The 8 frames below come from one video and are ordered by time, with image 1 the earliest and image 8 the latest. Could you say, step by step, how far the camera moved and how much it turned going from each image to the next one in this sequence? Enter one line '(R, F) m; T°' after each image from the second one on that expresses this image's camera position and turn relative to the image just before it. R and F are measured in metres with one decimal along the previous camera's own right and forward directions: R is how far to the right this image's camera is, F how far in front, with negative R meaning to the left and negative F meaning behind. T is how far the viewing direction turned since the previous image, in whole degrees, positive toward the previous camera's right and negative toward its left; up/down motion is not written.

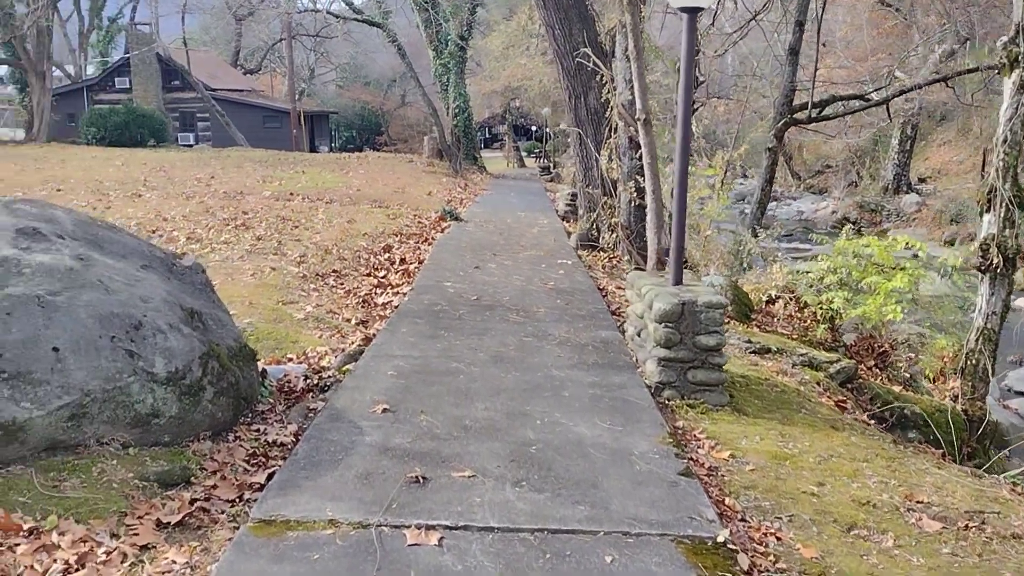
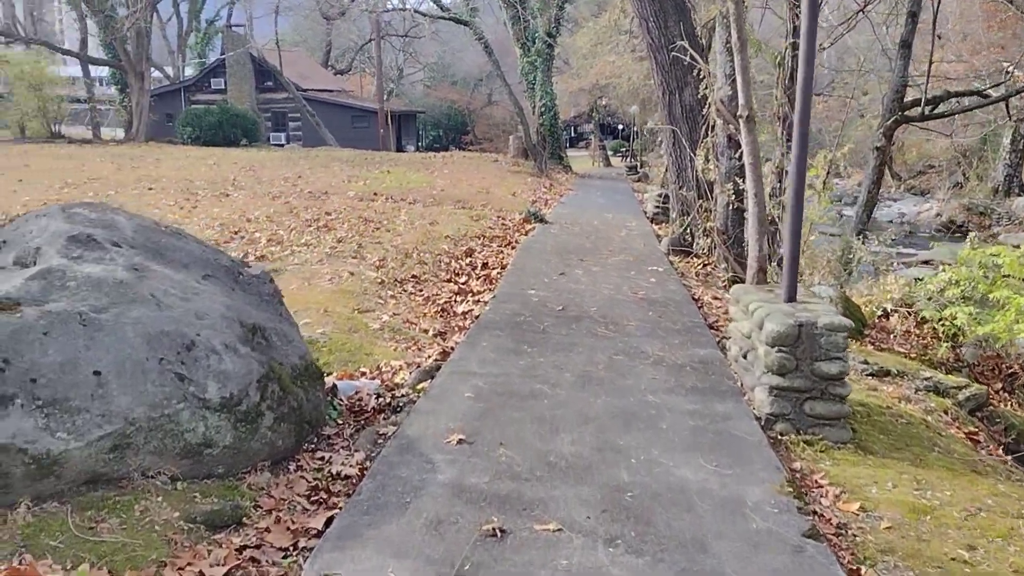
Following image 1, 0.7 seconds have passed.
(0.0, +0.4) m; -5°
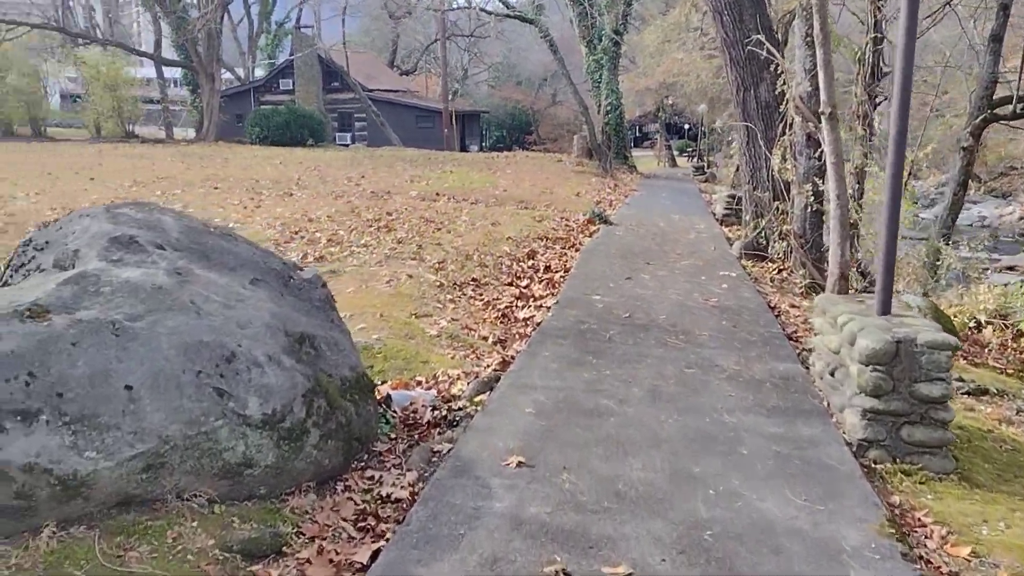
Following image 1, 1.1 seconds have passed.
(0.0, +0.3) m; -4°
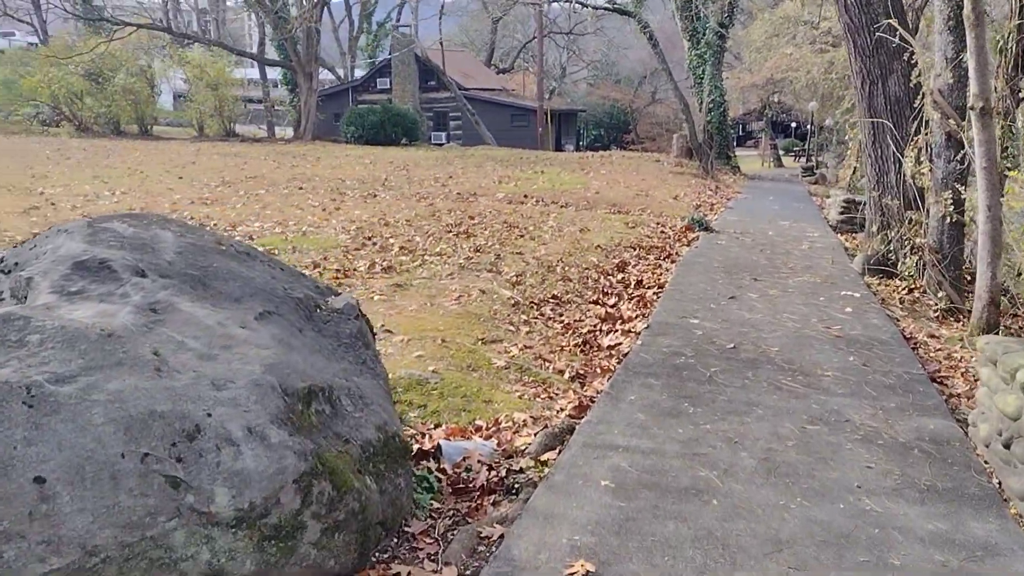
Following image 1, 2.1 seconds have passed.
(+0.1, +0.8) m; -6°
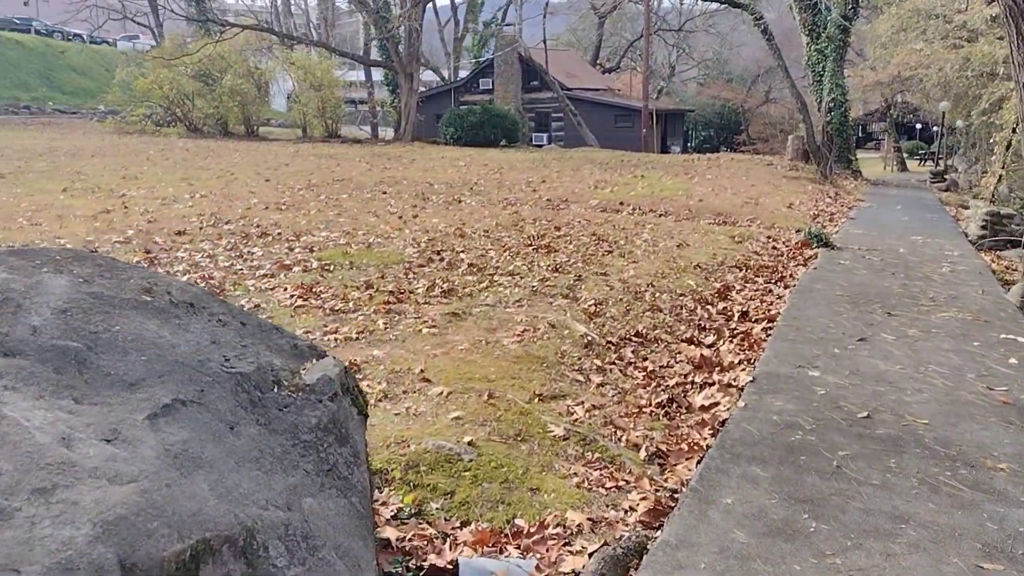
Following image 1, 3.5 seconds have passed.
(+0.2, +1.0) m; -7°
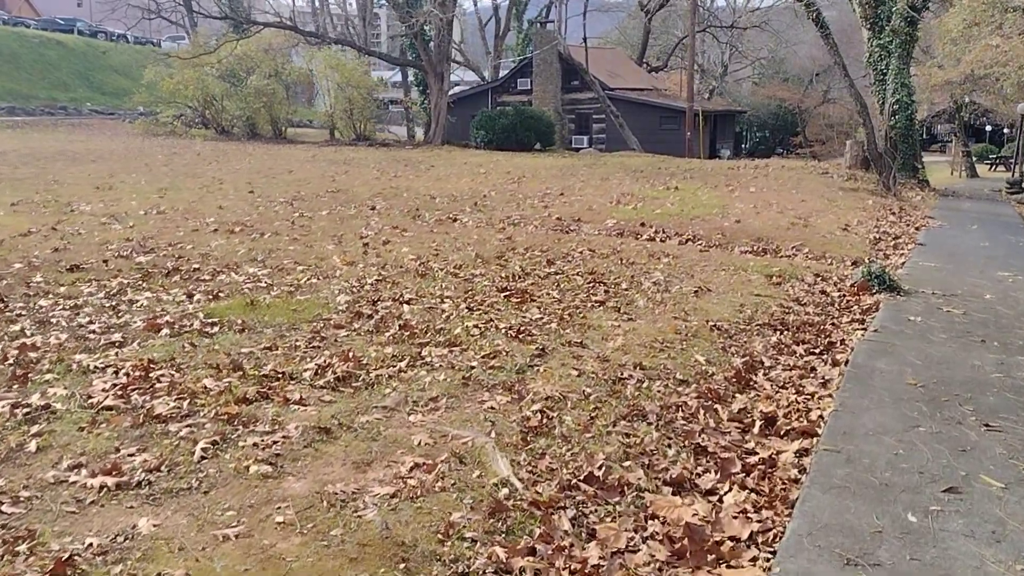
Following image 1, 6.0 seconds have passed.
(+0.6, +1.8) m; -3°
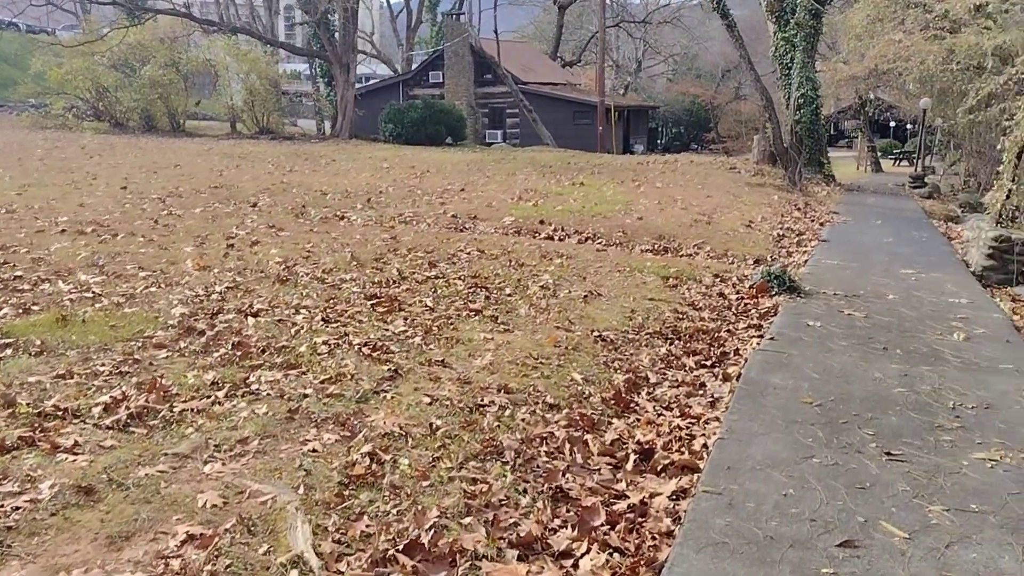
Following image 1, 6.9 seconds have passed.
(+0.3, +0.6) m; +5°
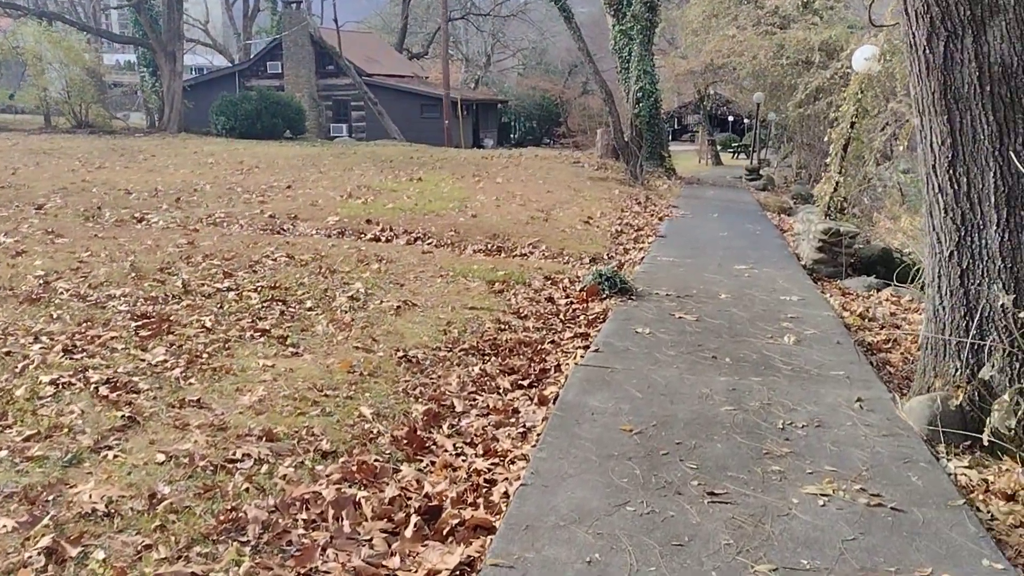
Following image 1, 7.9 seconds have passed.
(+0.3, +0.6) m; +9°
